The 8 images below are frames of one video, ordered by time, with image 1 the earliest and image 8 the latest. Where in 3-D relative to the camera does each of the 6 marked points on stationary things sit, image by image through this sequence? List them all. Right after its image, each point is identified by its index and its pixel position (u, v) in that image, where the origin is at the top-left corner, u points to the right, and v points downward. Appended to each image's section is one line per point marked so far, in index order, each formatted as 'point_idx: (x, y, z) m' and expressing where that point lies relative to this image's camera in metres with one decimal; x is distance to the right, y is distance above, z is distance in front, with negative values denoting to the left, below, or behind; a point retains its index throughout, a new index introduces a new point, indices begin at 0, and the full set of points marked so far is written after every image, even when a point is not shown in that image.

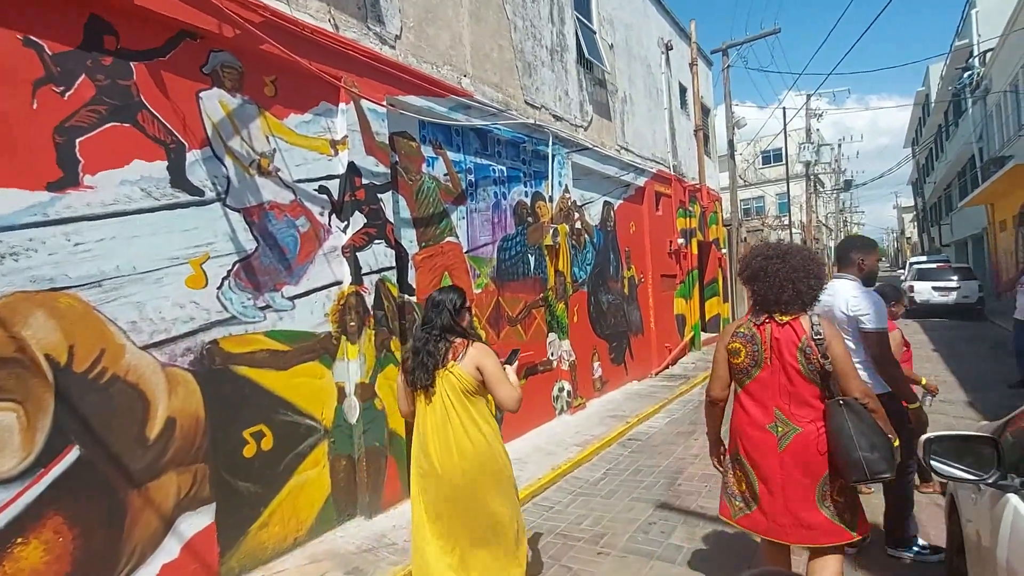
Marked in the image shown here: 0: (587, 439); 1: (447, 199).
0: (+0.9, -1.9, +6.7) m
1: (-0.7, +1.0, +6.0) m
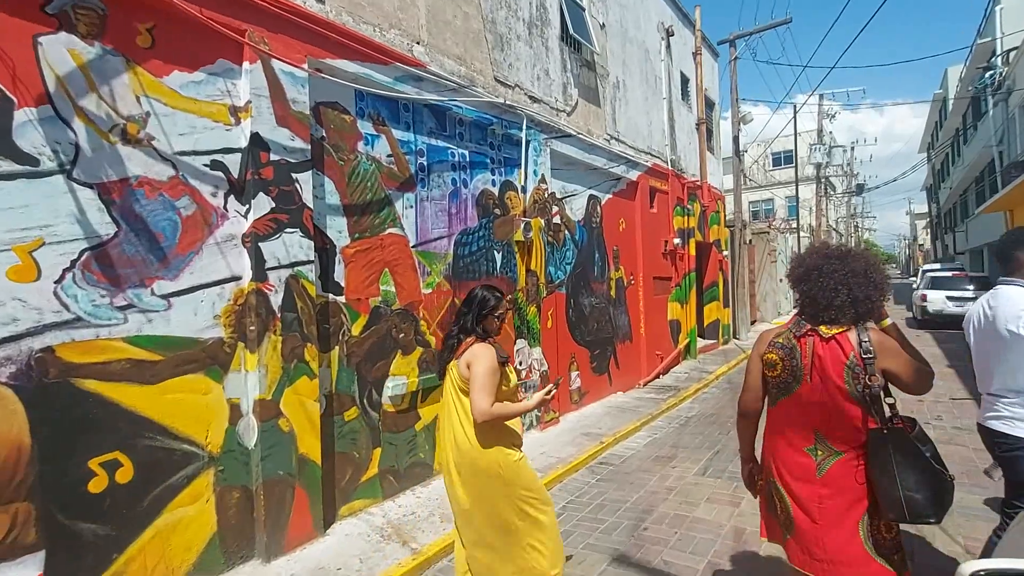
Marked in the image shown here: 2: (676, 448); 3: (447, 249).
0: (+0.4, -1.9, +5.9) m
1: (-1.2, +1.0, +5.1) m
2: (+1.9, -1.8, +6.2) m
3: (-0.7, +0.4, +5.7) m
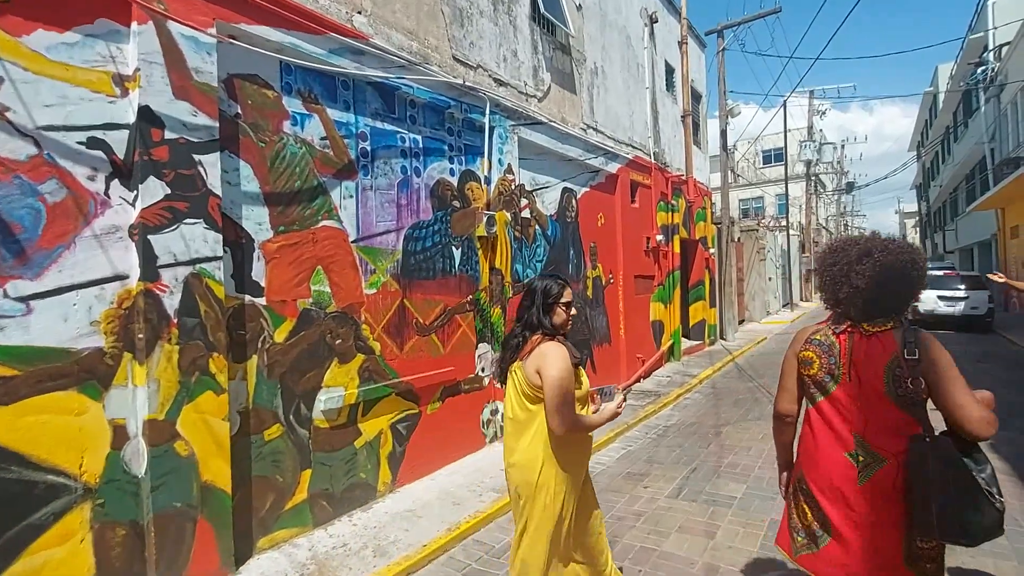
0: (0.0, -1.9, +5.3) m
1: (-1.6, +1.0, +4.5) m
2: (+1.5, -1.8, +5.7) m
3: (-1.1, +0.4, +5.1) m
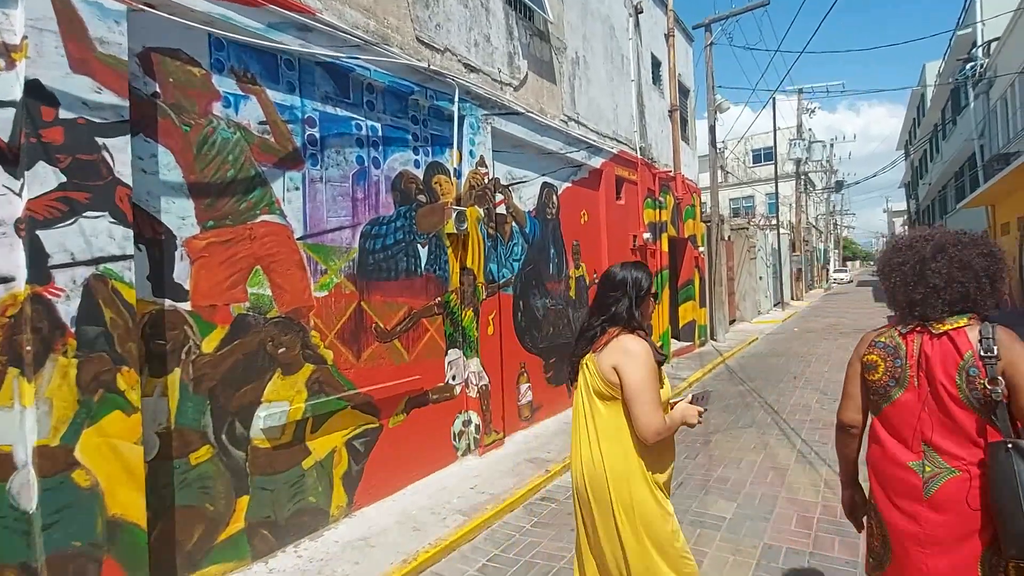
0: (-0.3, -1.9, +4.8) m
1: (-1.9, +1.0, +4.1) m
2: (+1.2, -1.8, +5.3) m
3: (-1.4, +0.4, +4.6) m
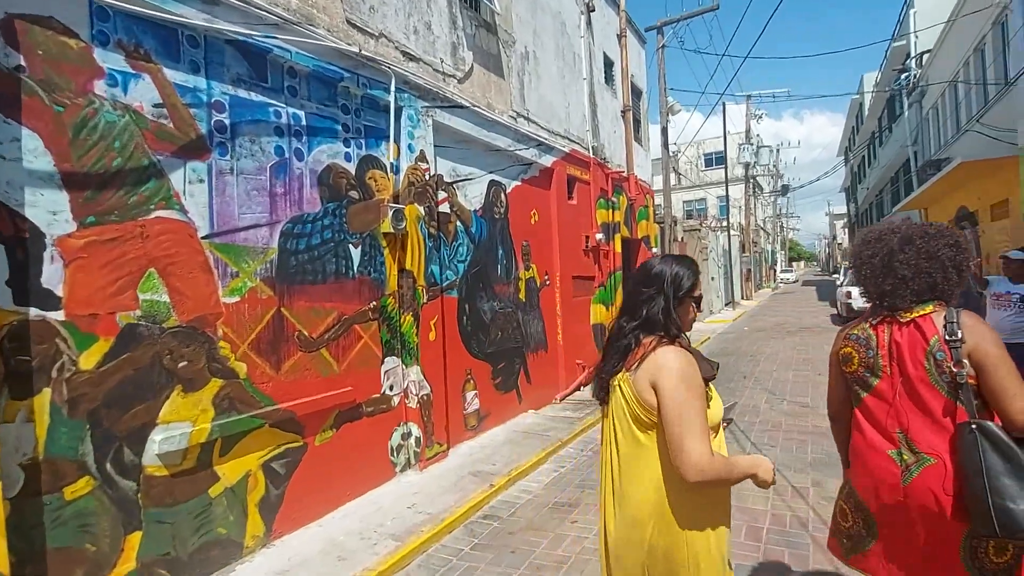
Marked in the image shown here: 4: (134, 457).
0: (-0.8, -1.9, +4.5) m
1: (-2.3, +0.9, +3.6) m
2: (+0.6, -1.9, +5.0) m
3: (-1.9, +0.4, +4.2) m
4: (-2.4, -1.1, +3.4) m
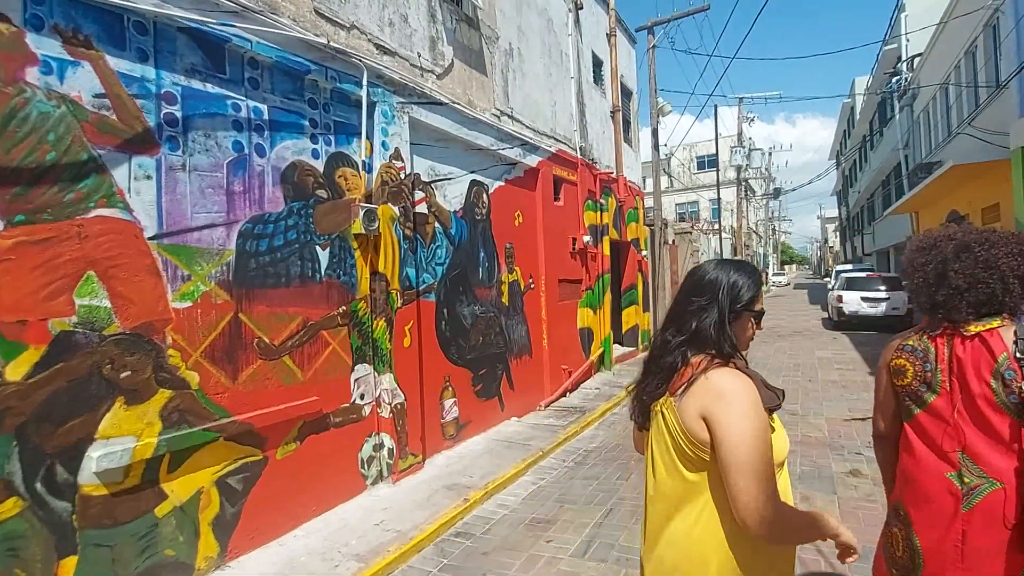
0: (-1.0, -2.0, +4.2) m
1: (-2.5, +0.9, +3.3) m
2: (+0.4, -1.9, +4.8) m
3: (-2.1, +0.3, +3.9) m
4: (-2.6, -1.1, +3.1) m
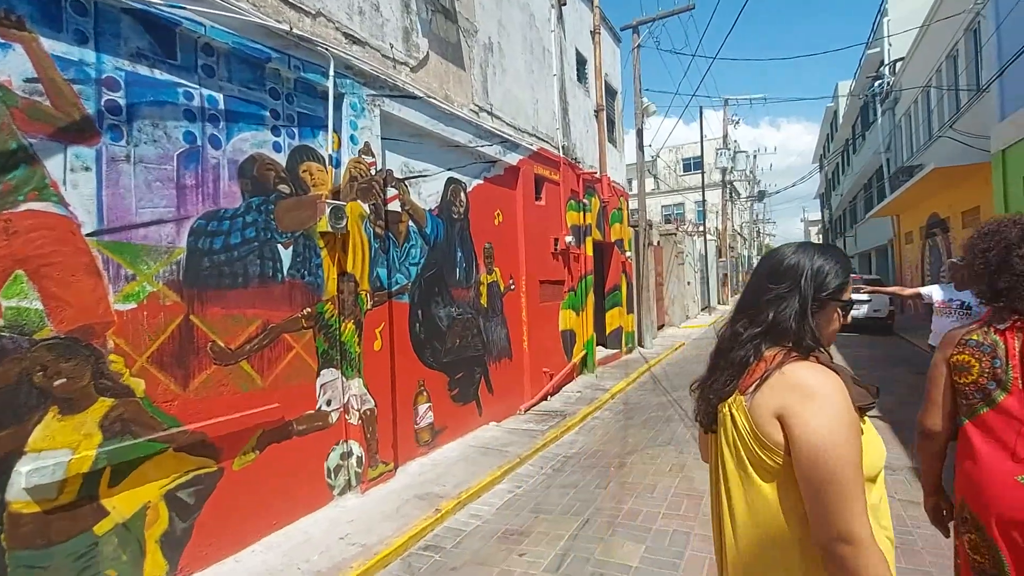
0: (-1.2, -2.0, +4.0) m
1: (-2.7, +0.9, +3.0) m
2: (+0.2, -1.9, +4.6) m
3: (-2.3, +0.3, +3.7) m
4: (-2.8, -1.1, +2.9) m
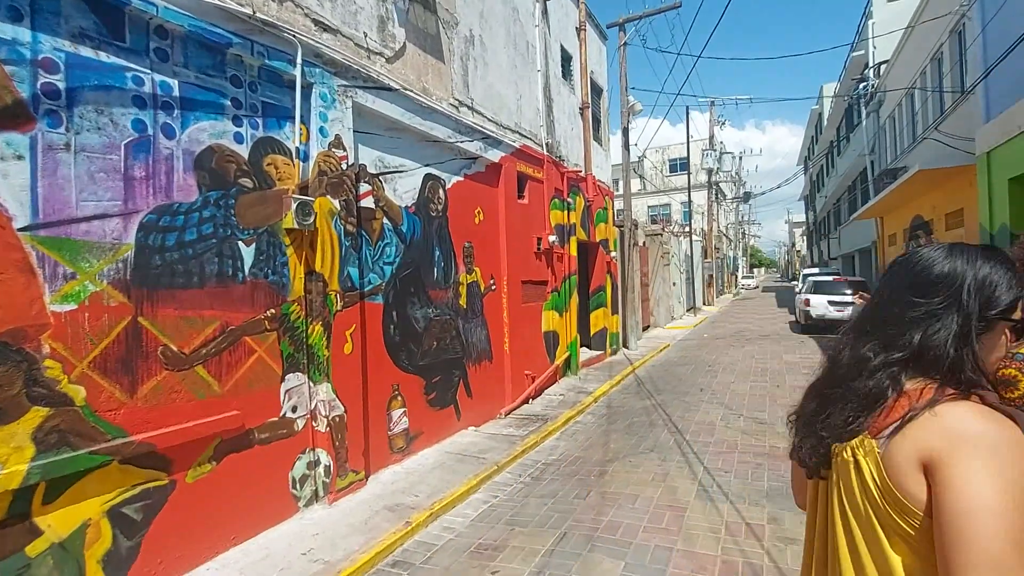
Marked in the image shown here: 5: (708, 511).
0: (-1.4, -2.0, +3.7) m
1: (-2.9, +0.9, +2.8) m
2: (0.0, -1.9, +4.3) m
3: (-2.5, +0.3, +3.4) m
4: (-2.9, -1.1, +2.6) m
5: (+1.6, -1.9, +4.5) m
